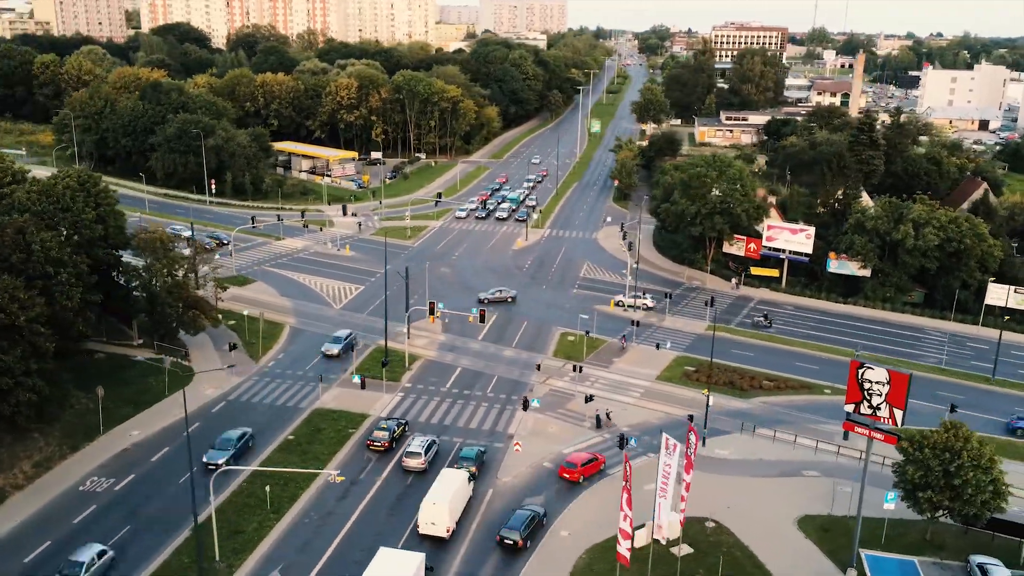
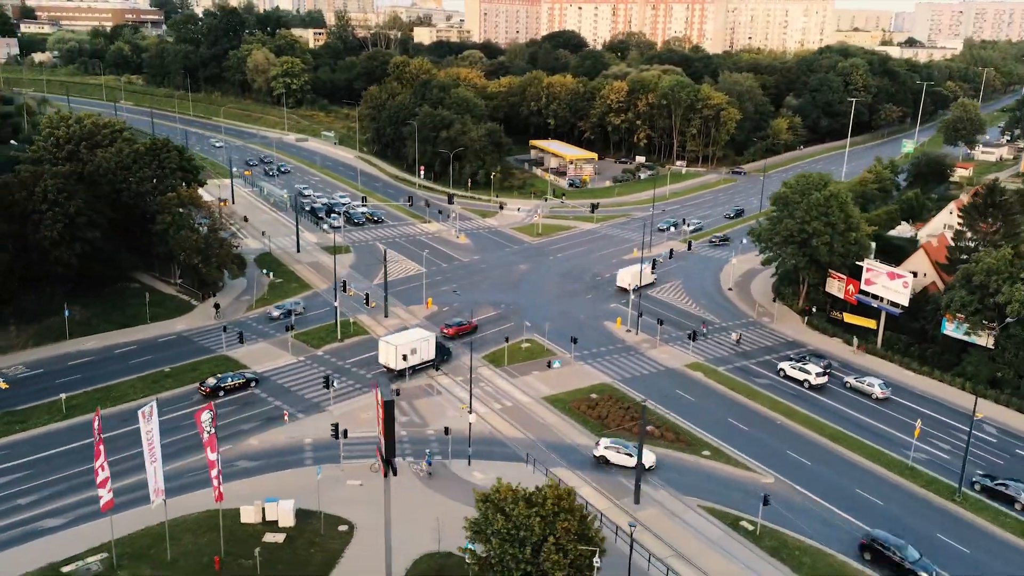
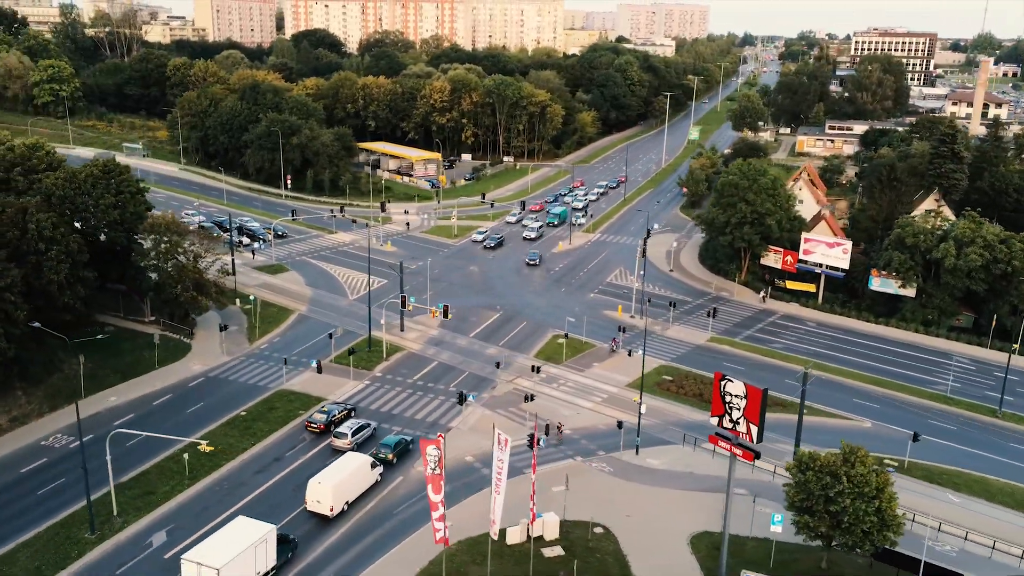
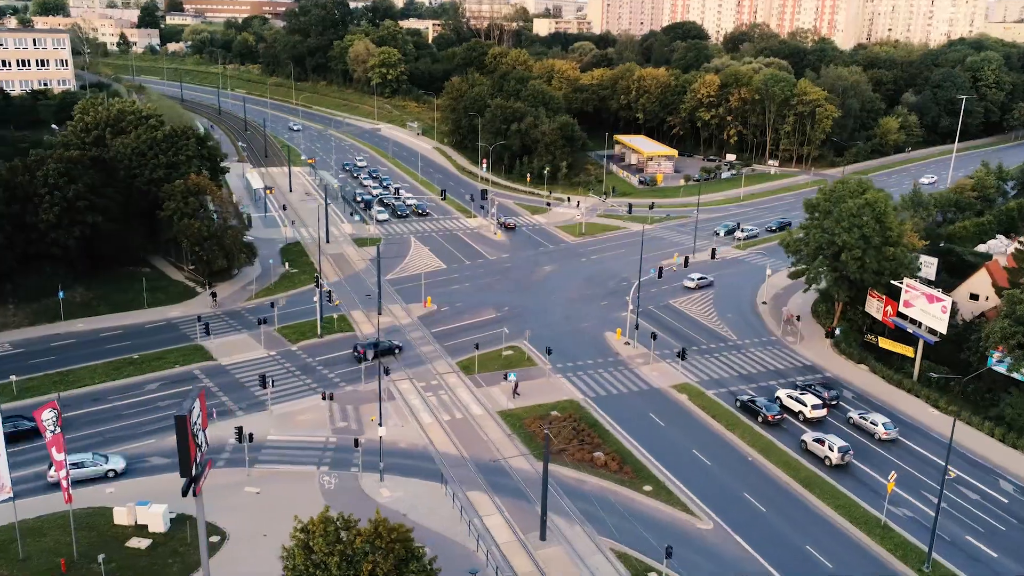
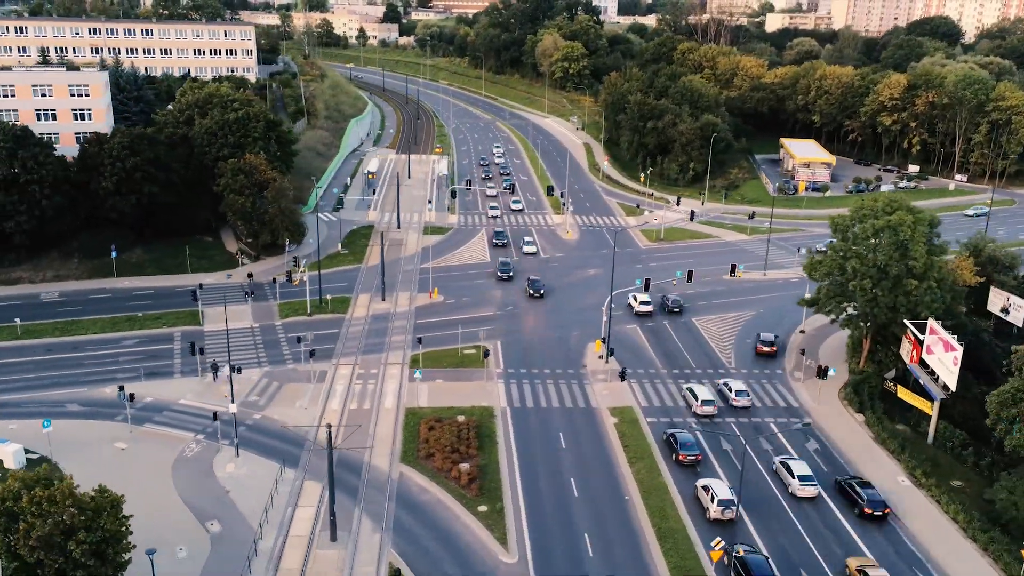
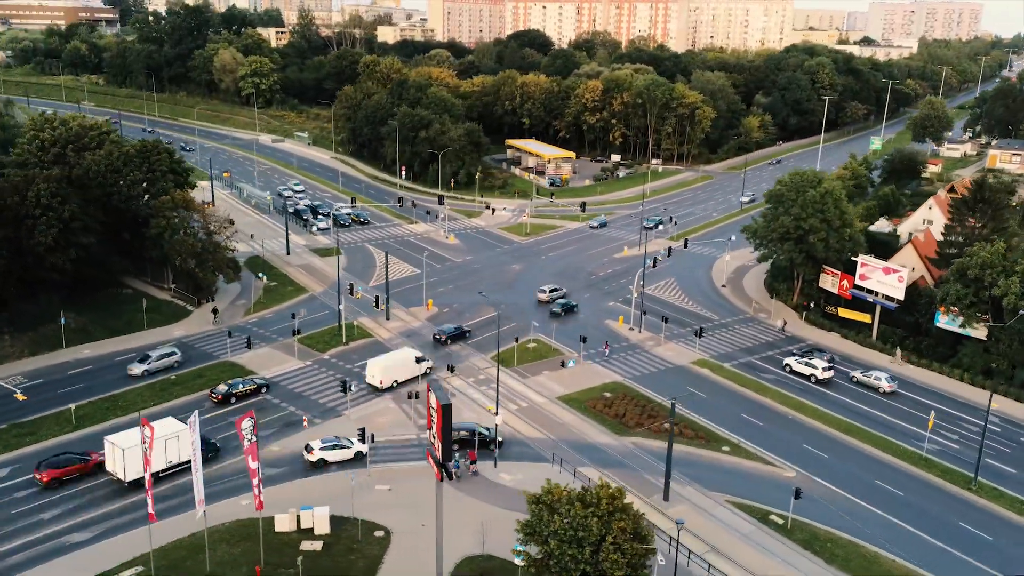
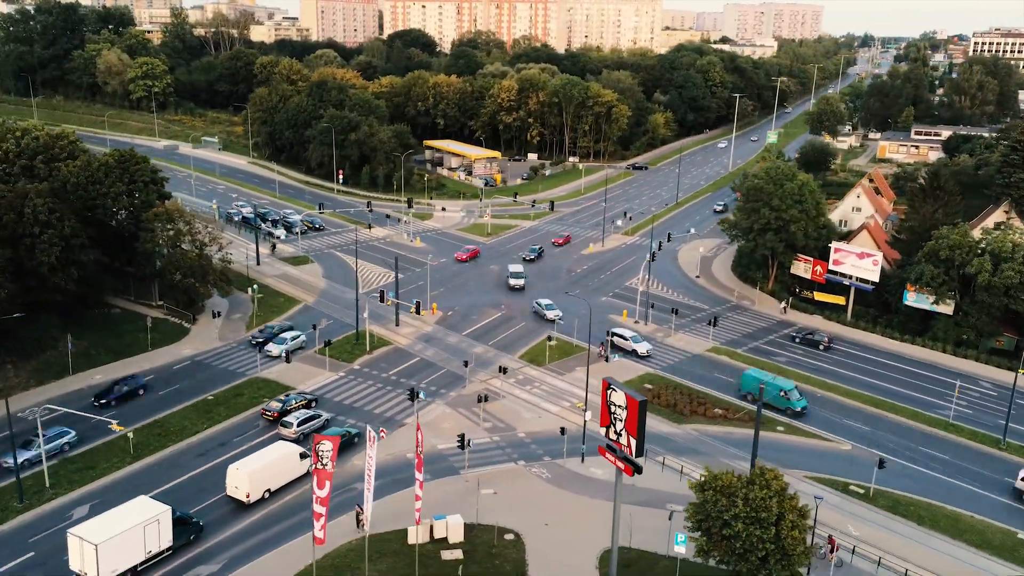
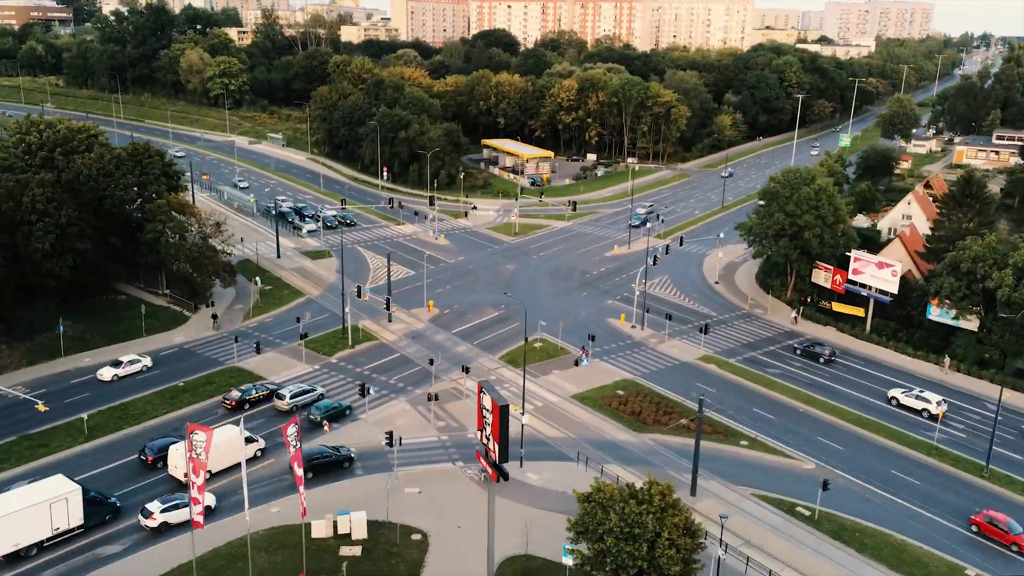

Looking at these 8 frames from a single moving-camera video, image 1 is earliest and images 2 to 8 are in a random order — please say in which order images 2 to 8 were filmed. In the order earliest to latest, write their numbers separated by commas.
3, 7, 8, 6, 2, 4, 5
